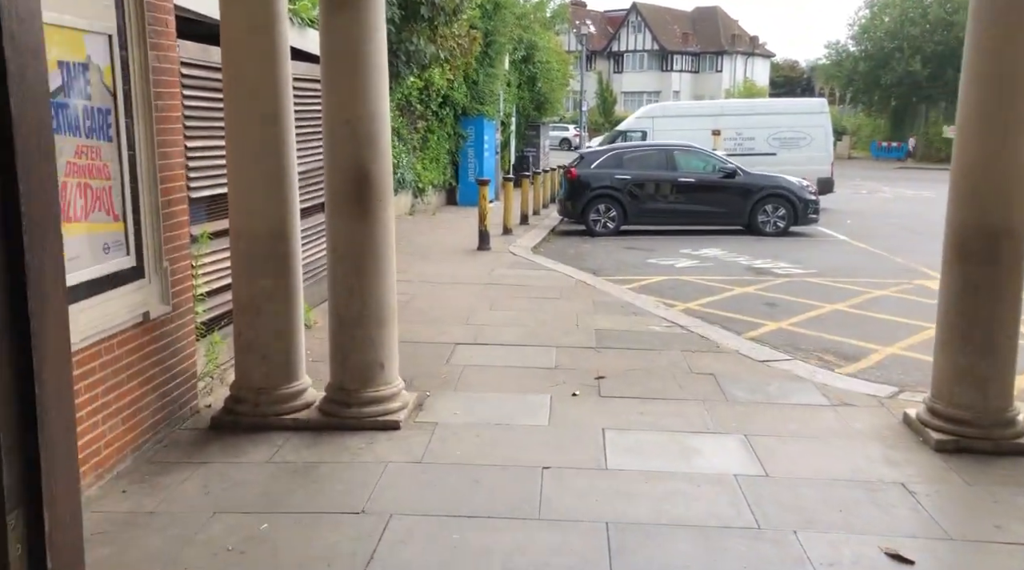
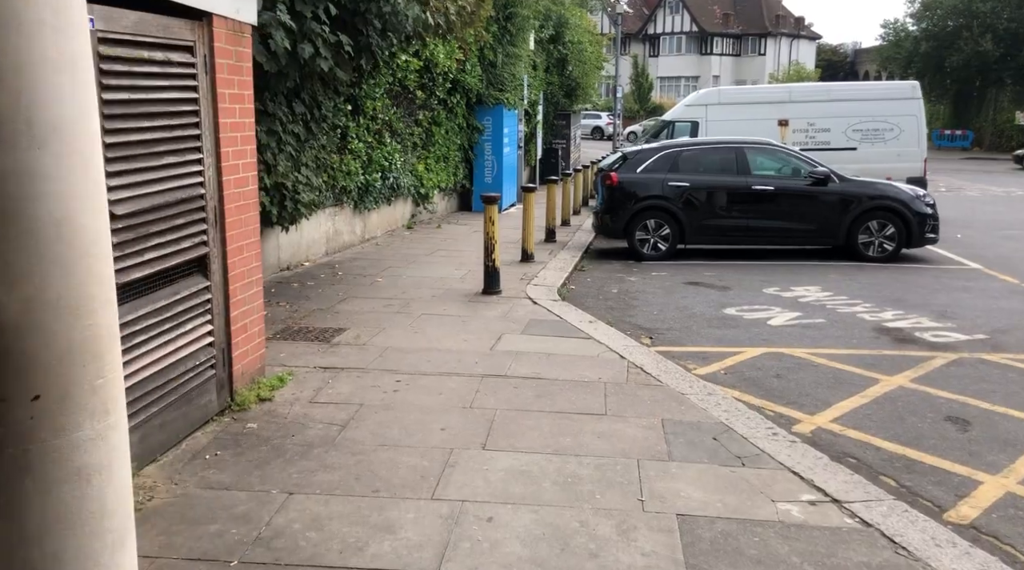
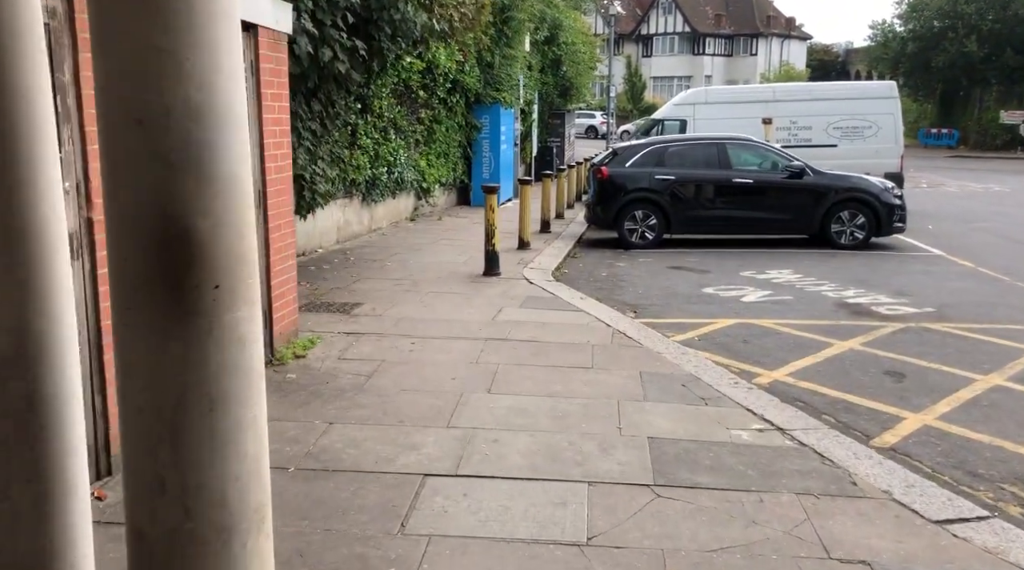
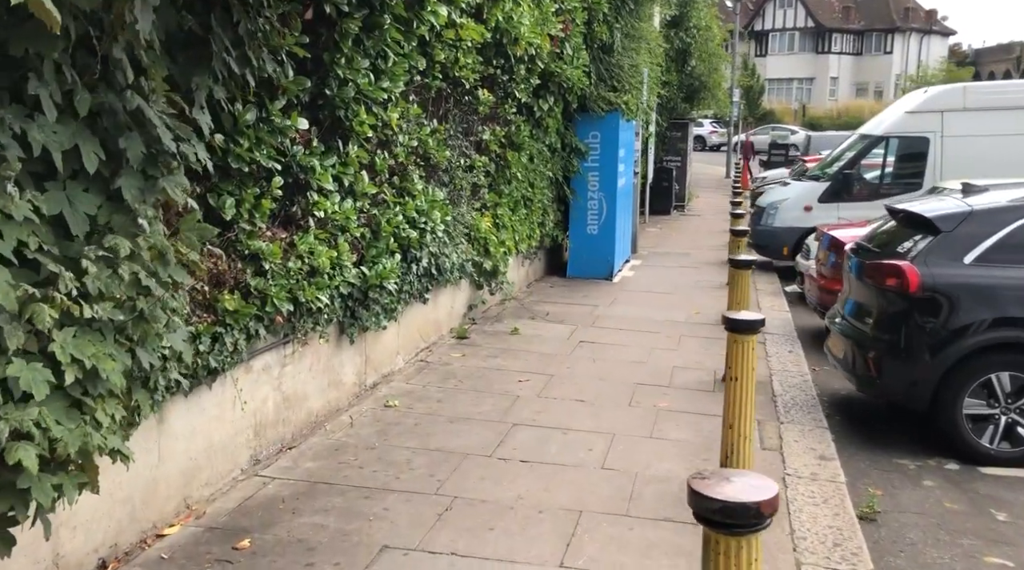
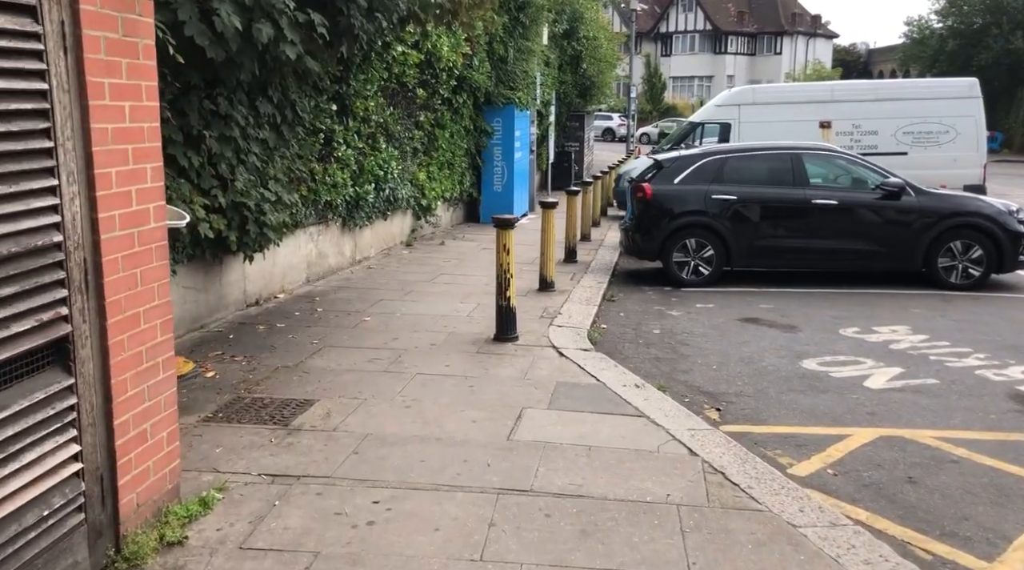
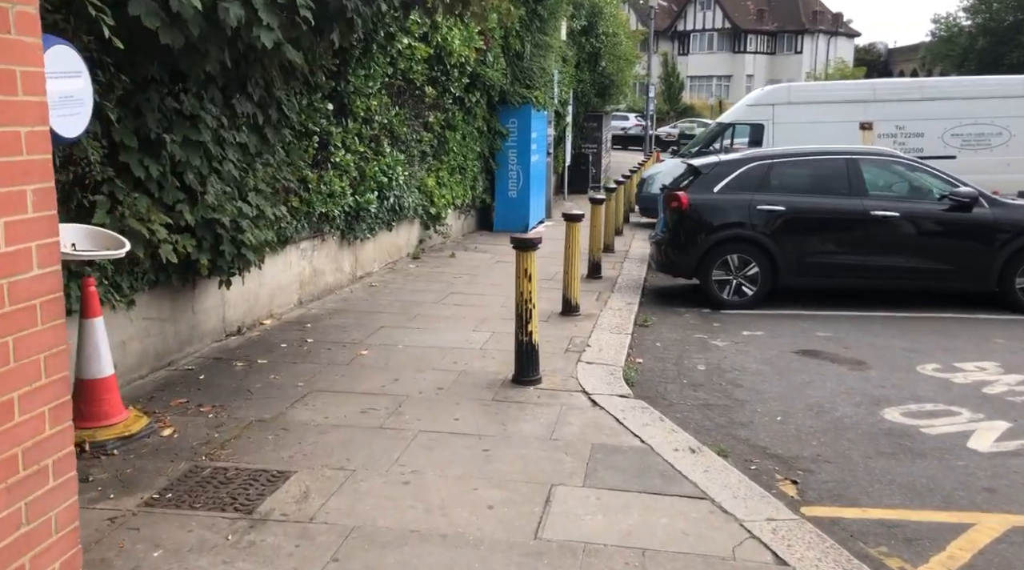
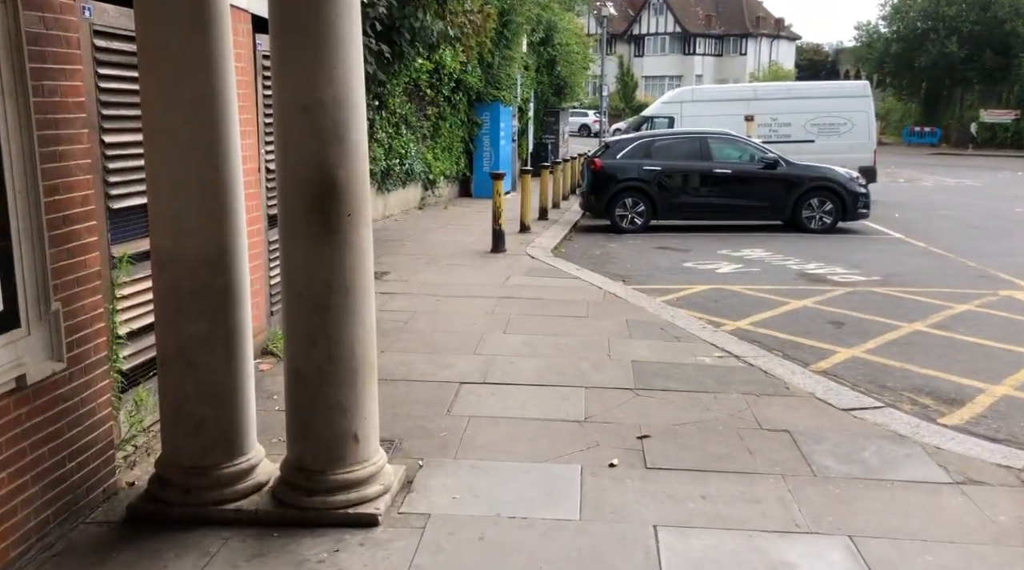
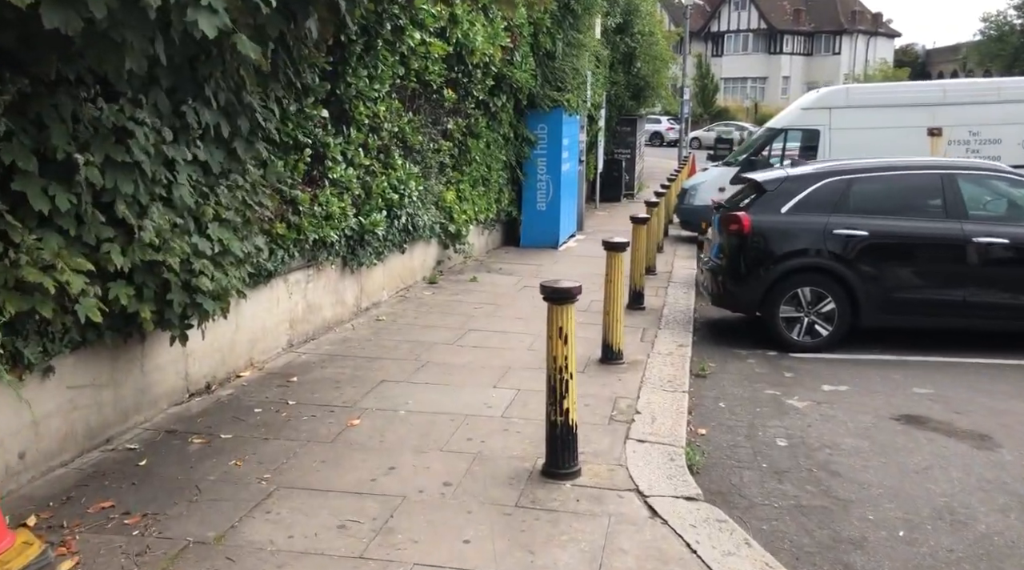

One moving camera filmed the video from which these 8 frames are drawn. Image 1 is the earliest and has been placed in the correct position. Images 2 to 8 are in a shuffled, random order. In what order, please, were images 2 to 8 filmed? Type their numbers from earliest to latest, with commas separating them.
7, 3, 2, 5, 6, 8, 4
